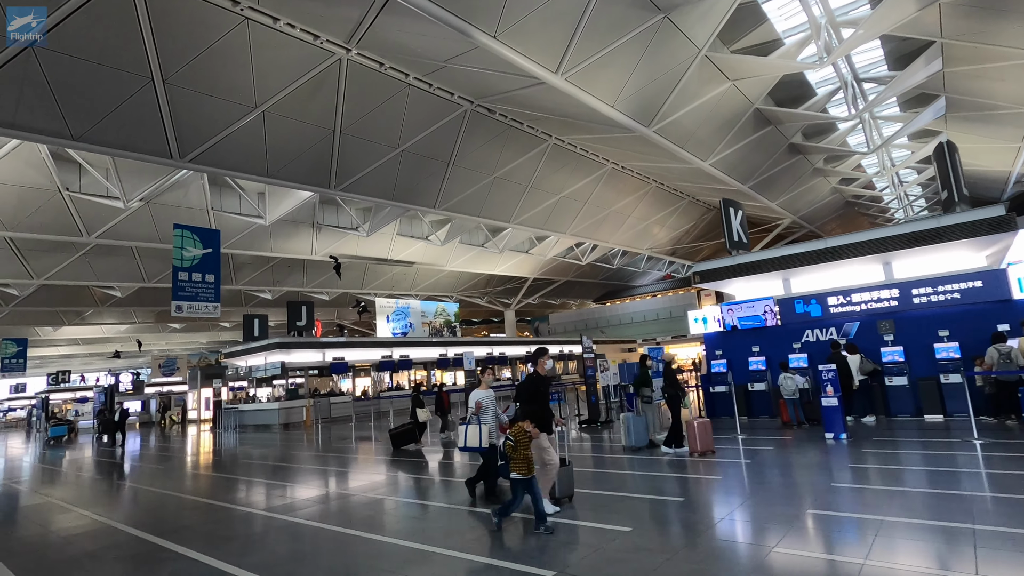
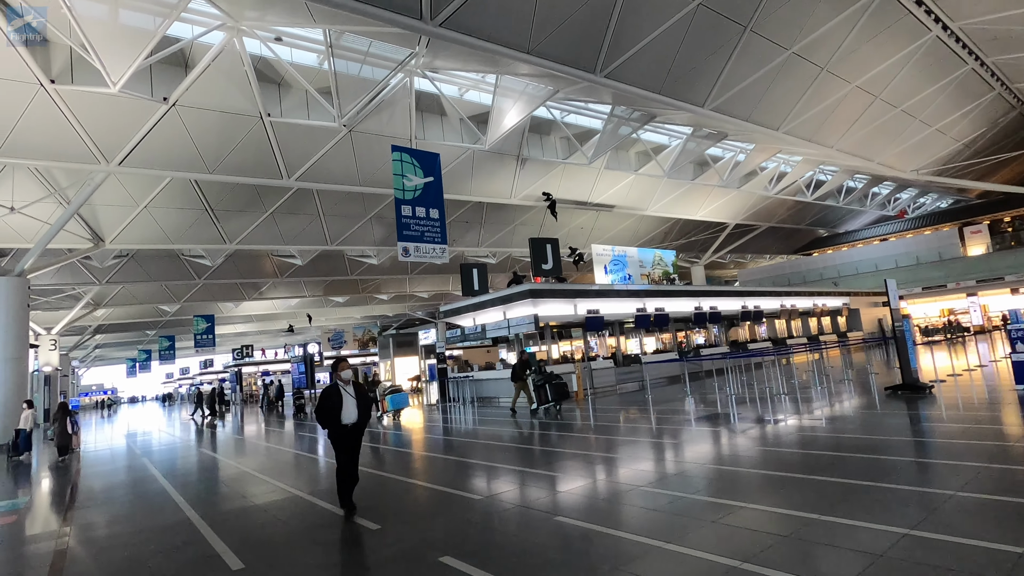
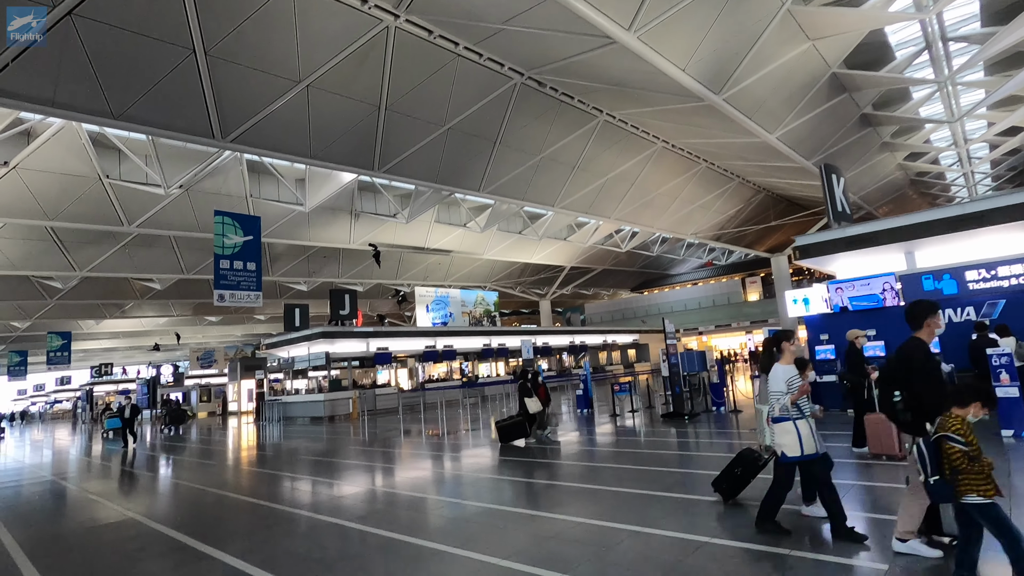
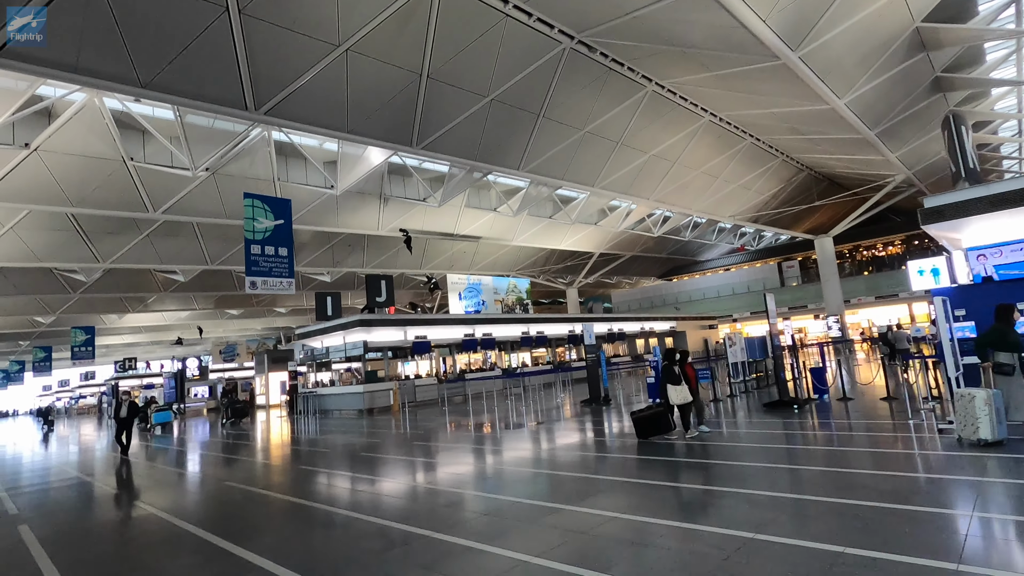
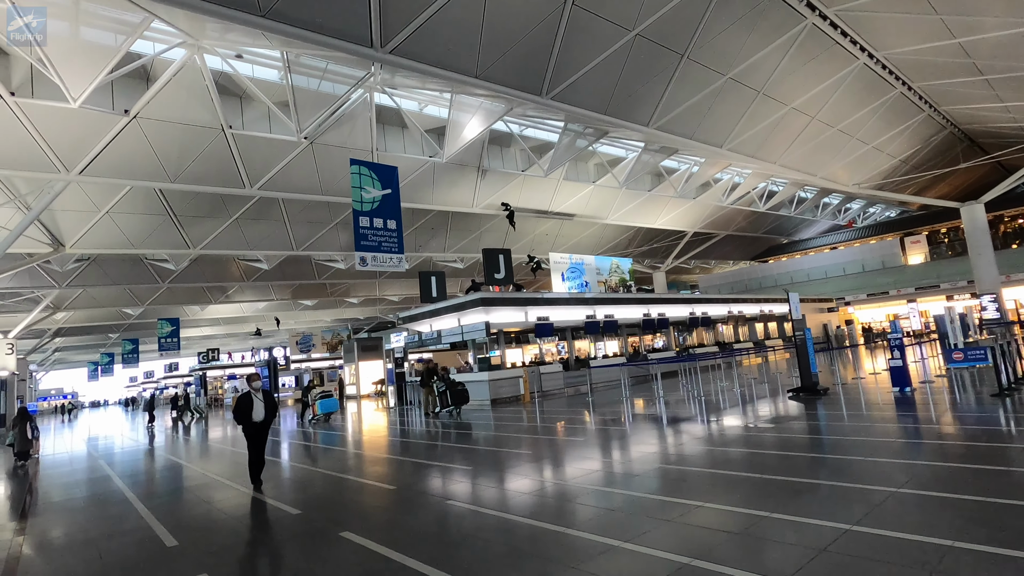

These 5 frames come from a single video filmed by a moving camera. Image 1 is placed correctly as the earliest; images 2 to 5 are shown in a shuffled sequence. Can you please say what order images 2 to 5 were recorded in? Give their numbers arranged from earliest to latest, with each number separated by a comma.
3, 4, 5, 2
